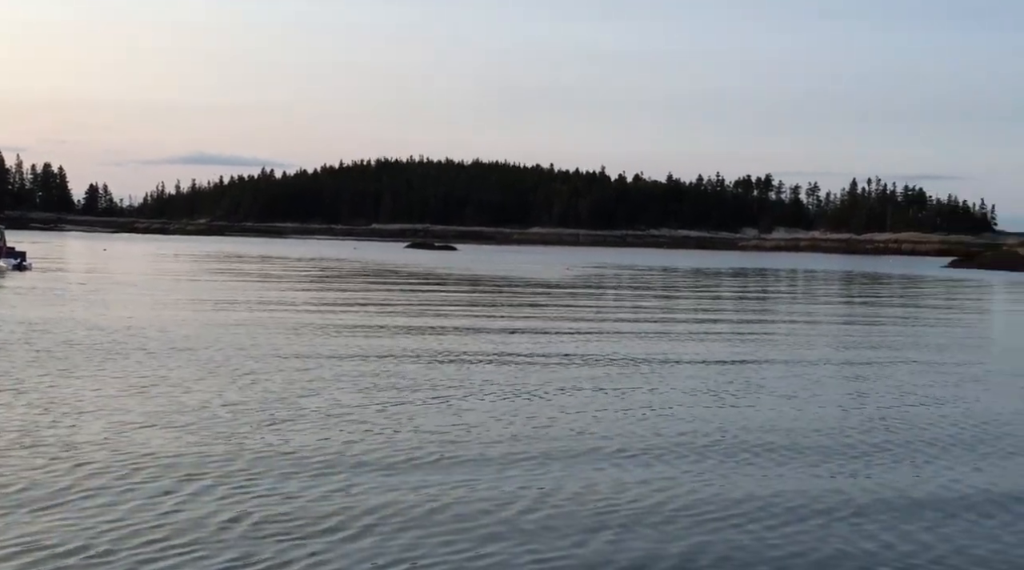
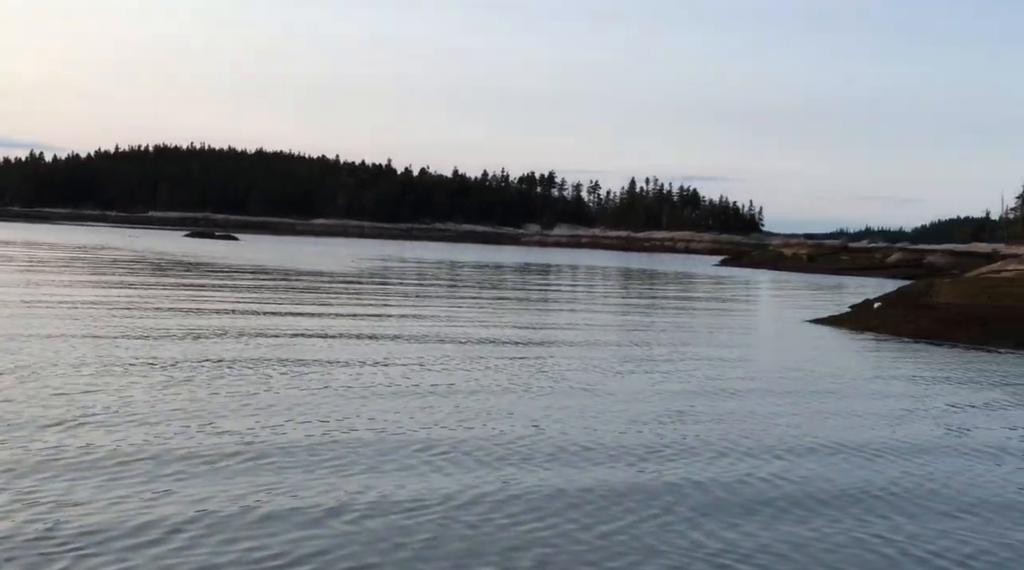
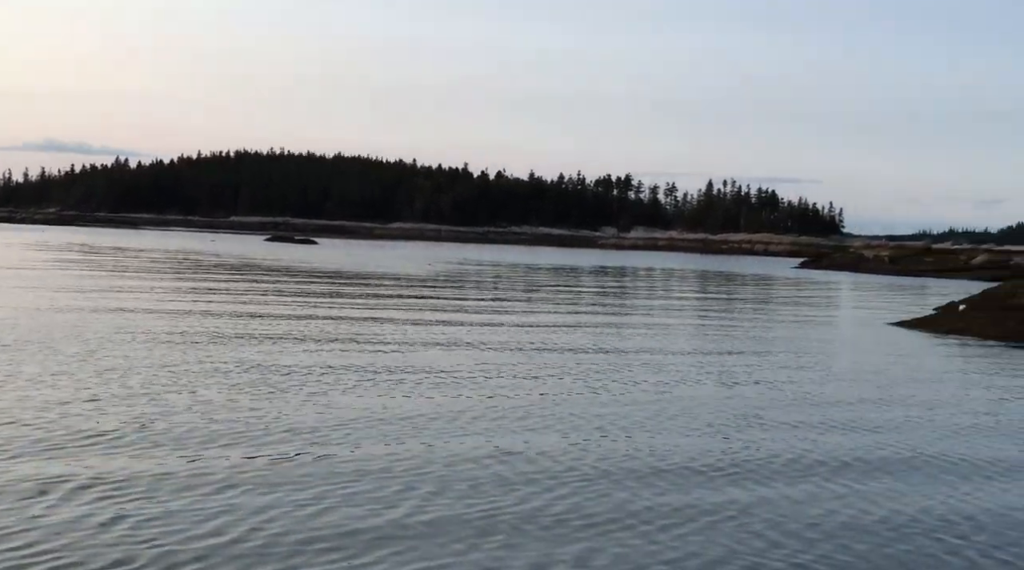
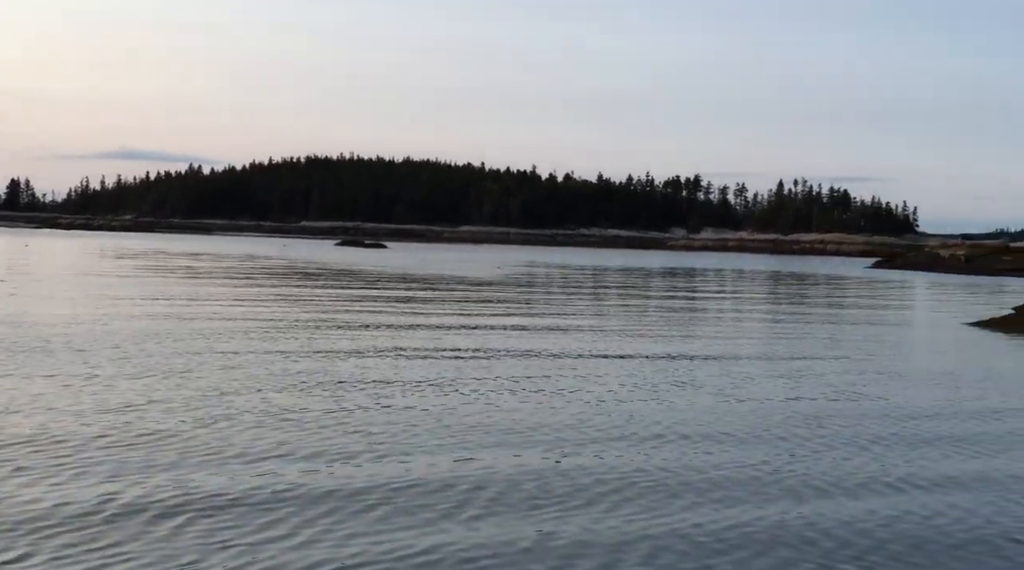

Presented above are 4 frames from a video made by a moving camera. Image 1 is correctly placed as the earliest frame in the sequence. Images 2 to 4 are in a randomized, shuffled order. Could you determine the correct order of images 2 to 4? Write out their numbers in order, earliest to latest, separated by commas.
4, 3, 2
